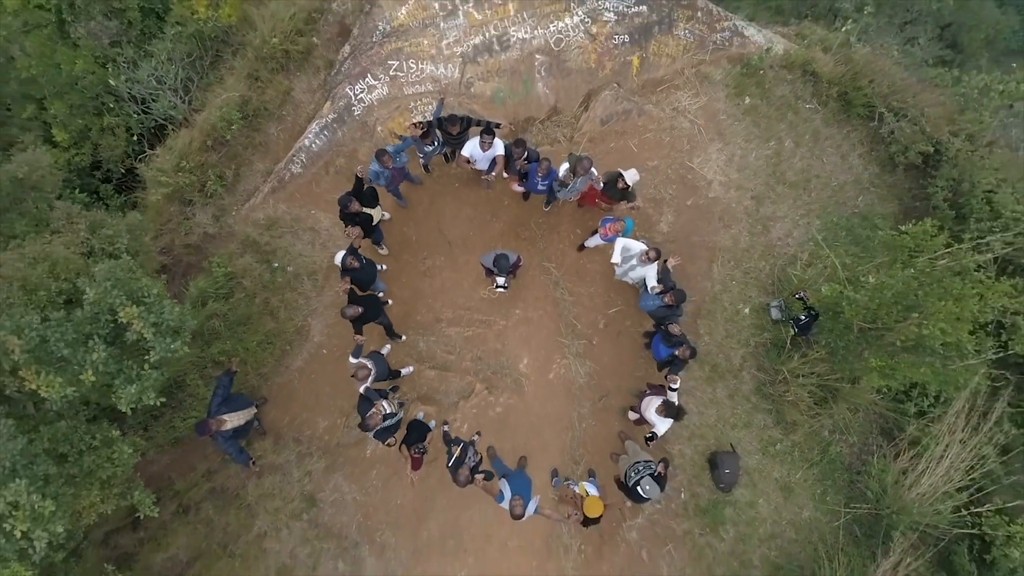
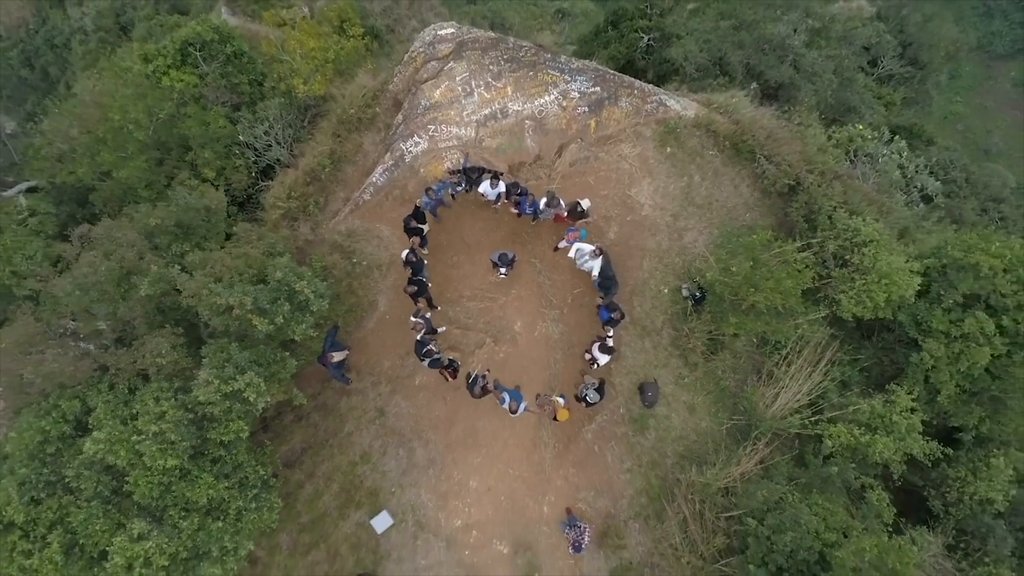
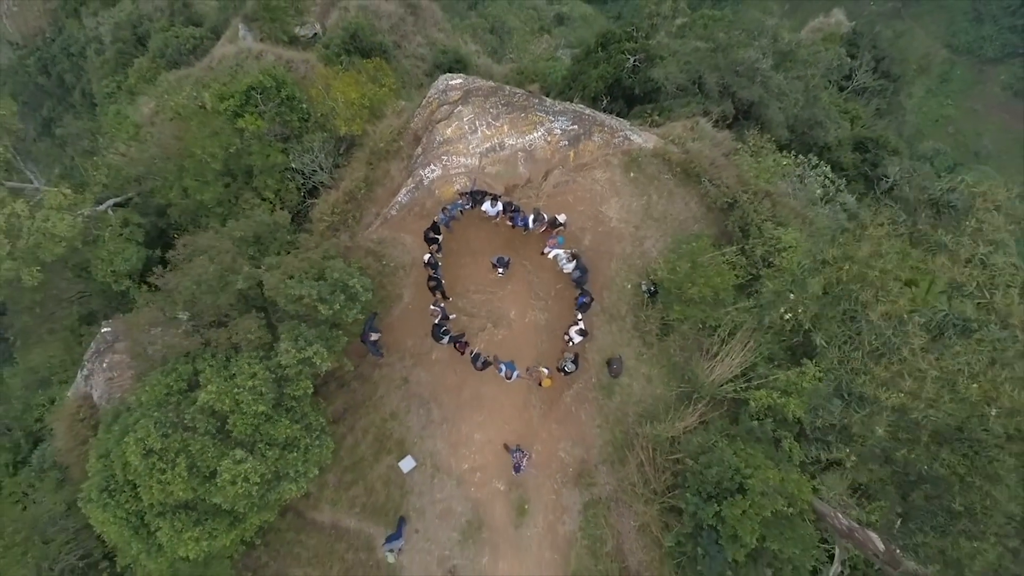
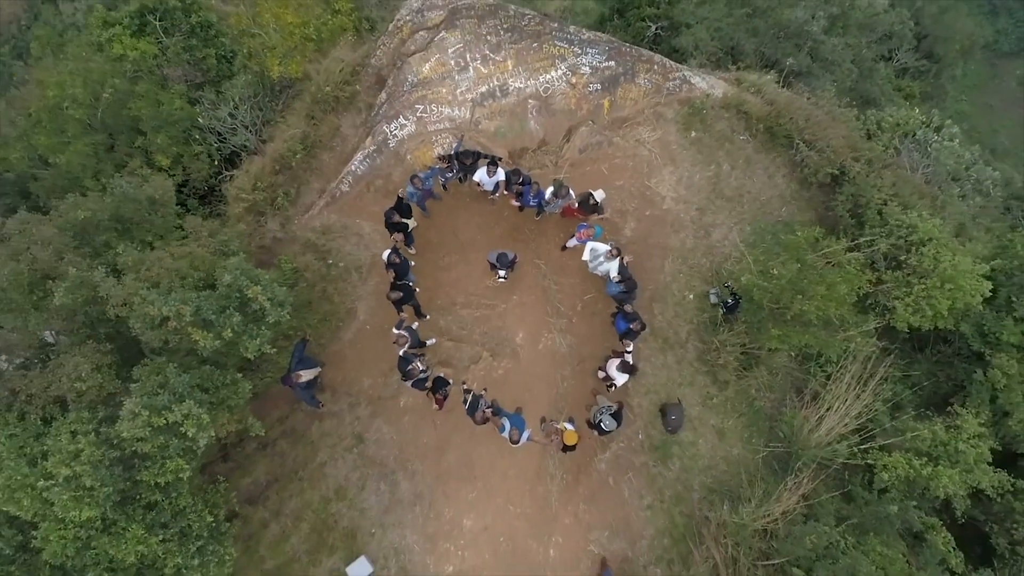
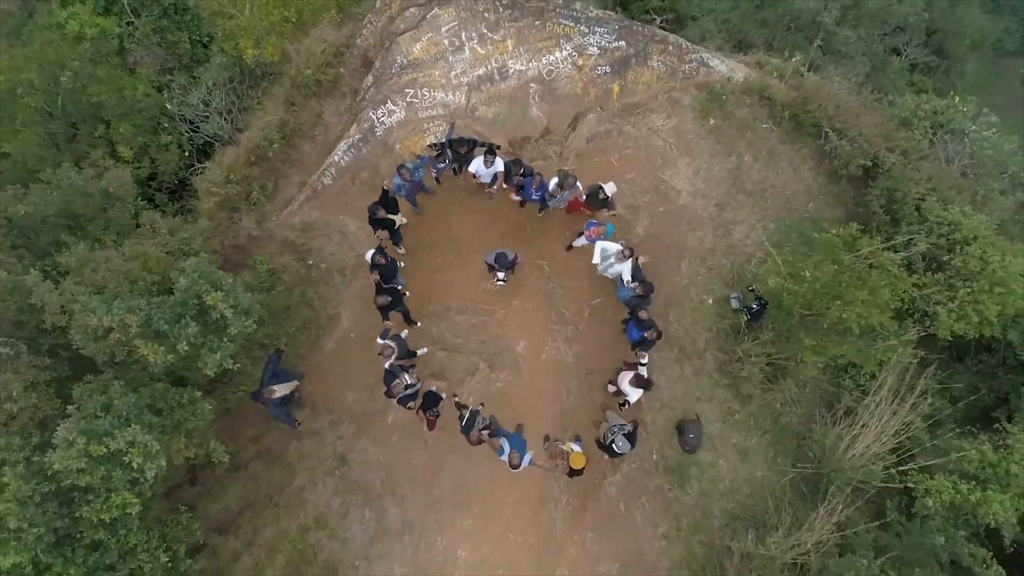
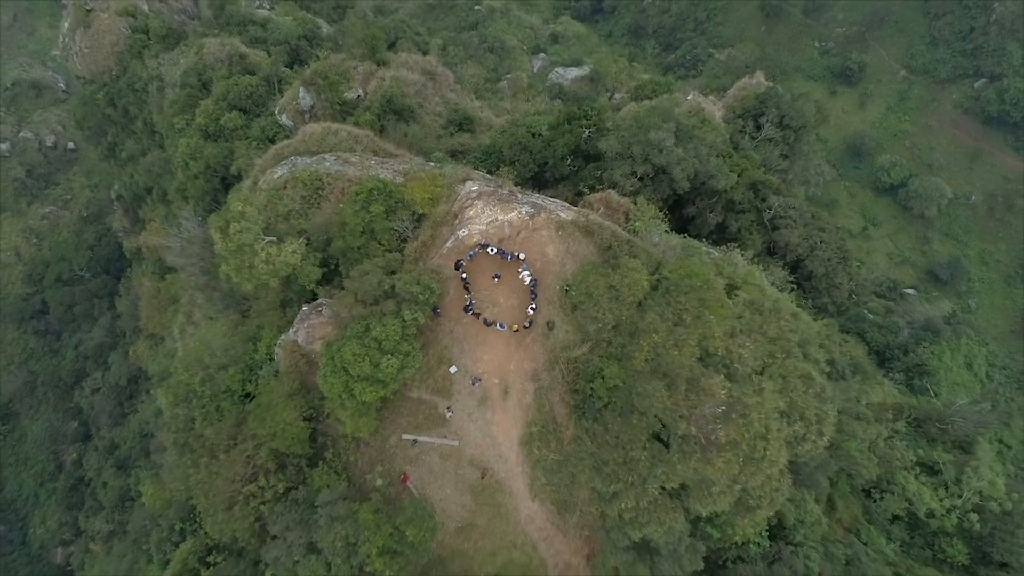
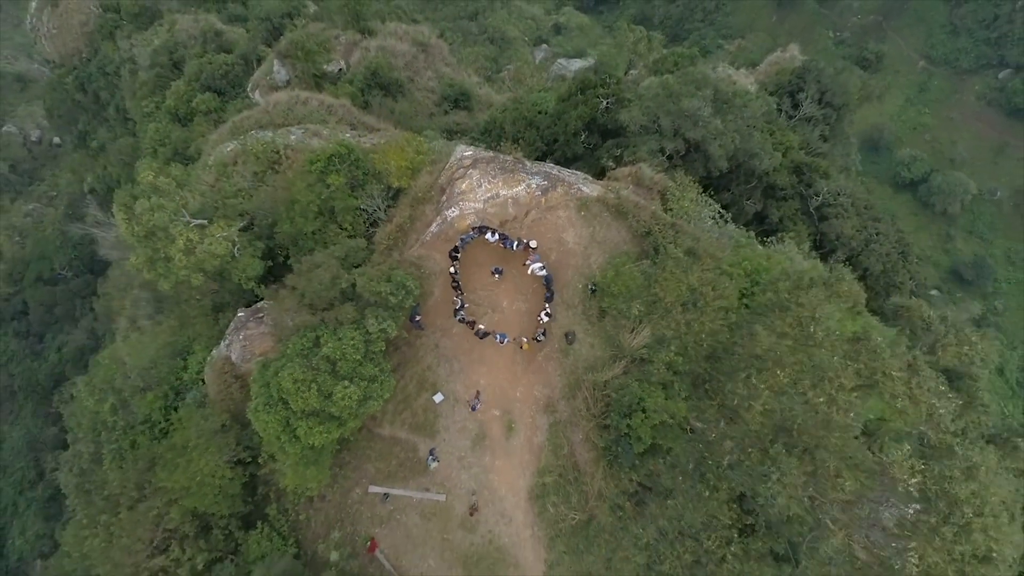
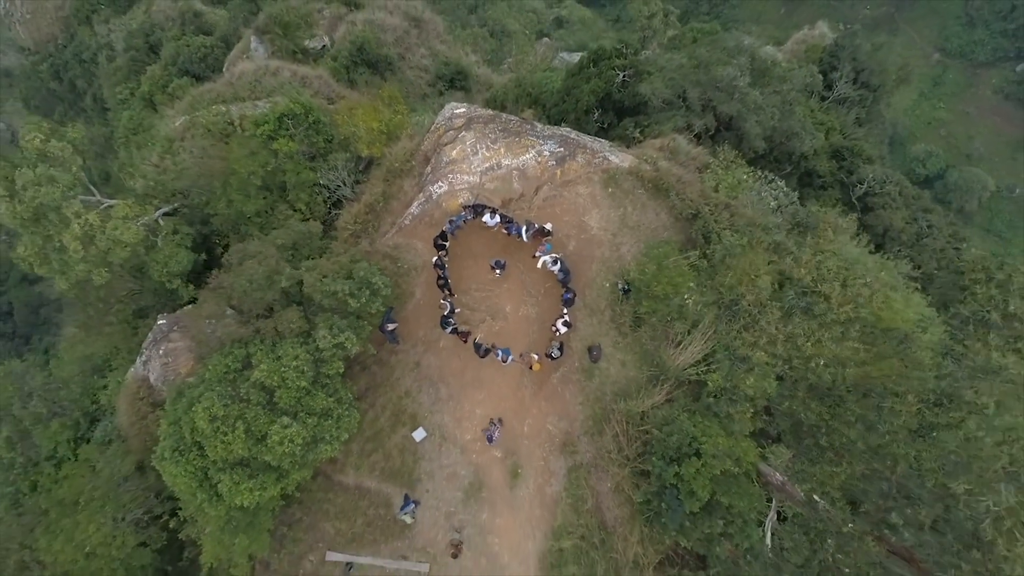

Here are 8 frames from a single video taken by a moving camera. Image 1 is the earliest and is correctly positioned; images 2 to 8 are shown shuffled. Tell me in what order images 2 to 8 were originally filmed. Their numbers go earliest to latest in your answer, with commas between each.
5, 4, 2, 3, 8, 7, 6
